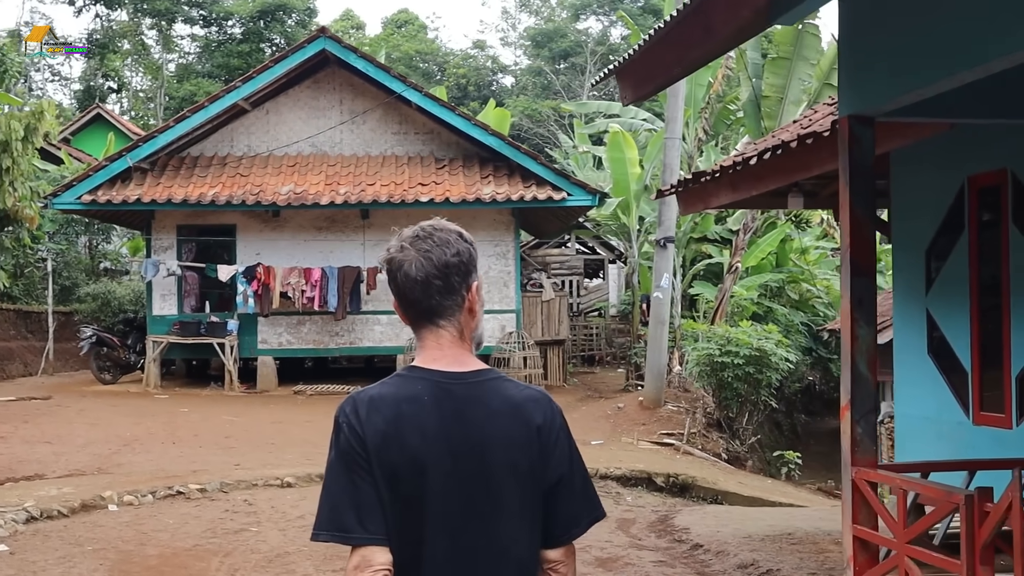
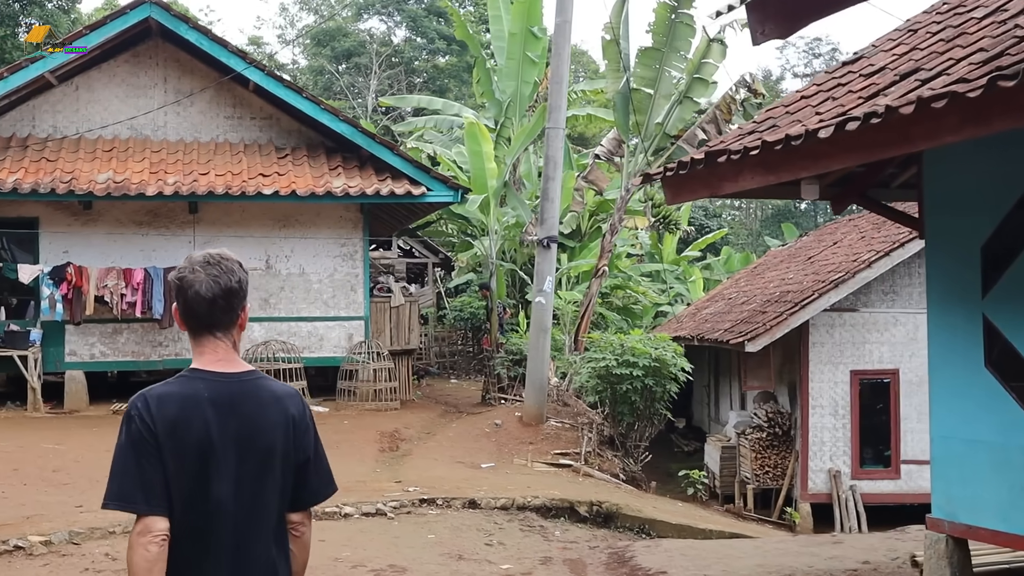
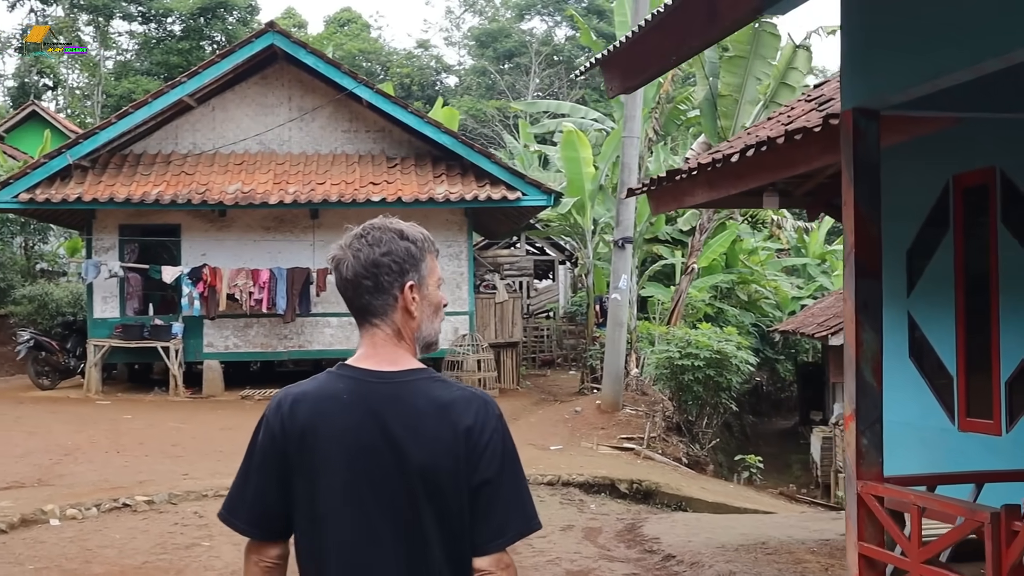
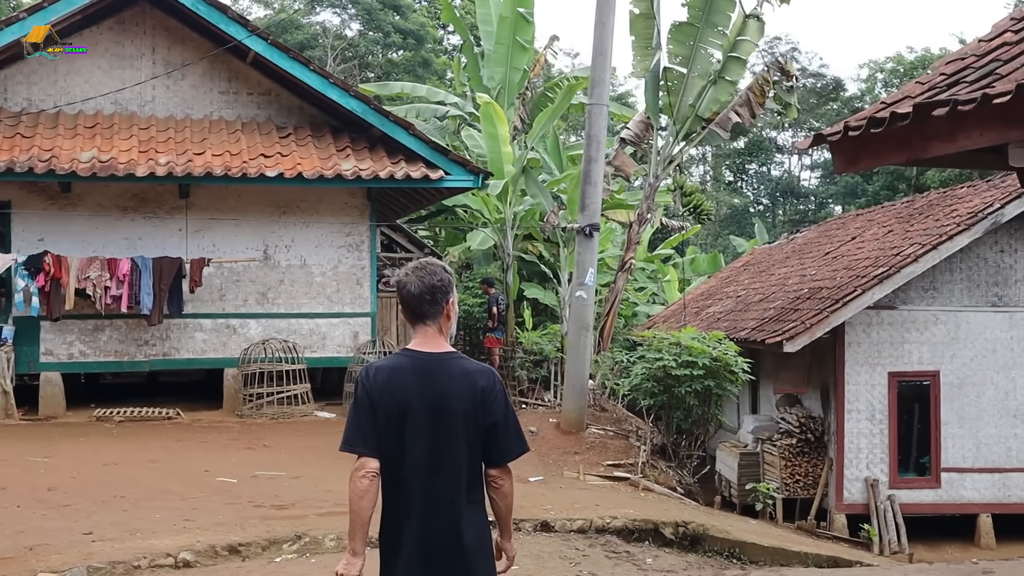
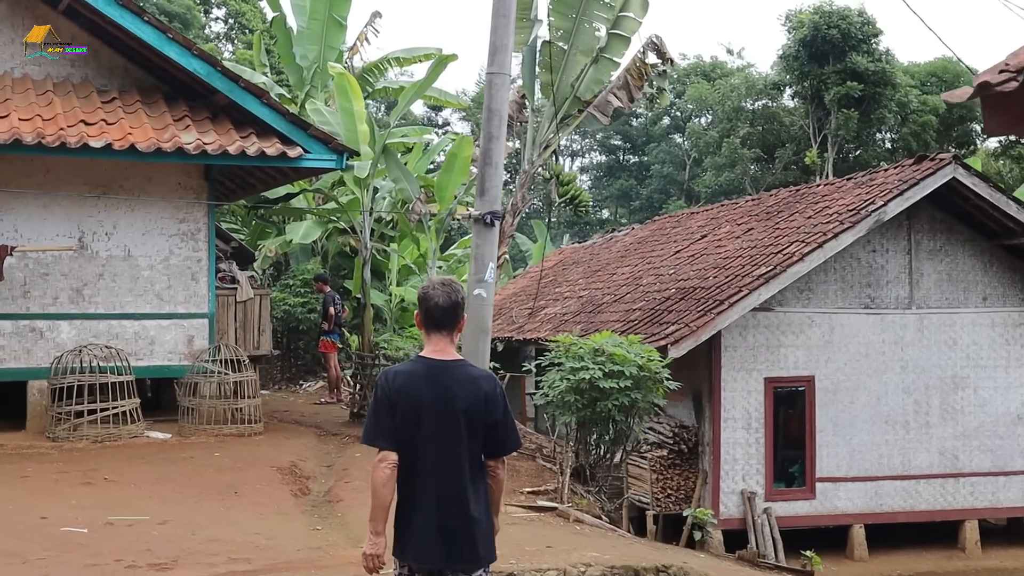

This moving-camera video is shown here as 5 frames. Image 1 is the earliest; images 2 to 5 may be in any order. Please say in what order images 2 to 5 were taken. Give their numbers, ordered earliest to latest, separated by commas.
3, 2, 4, 5
